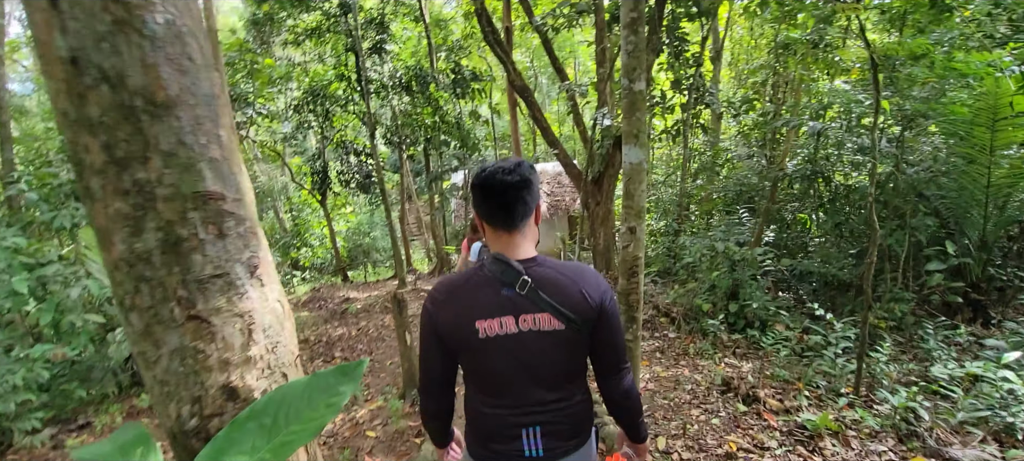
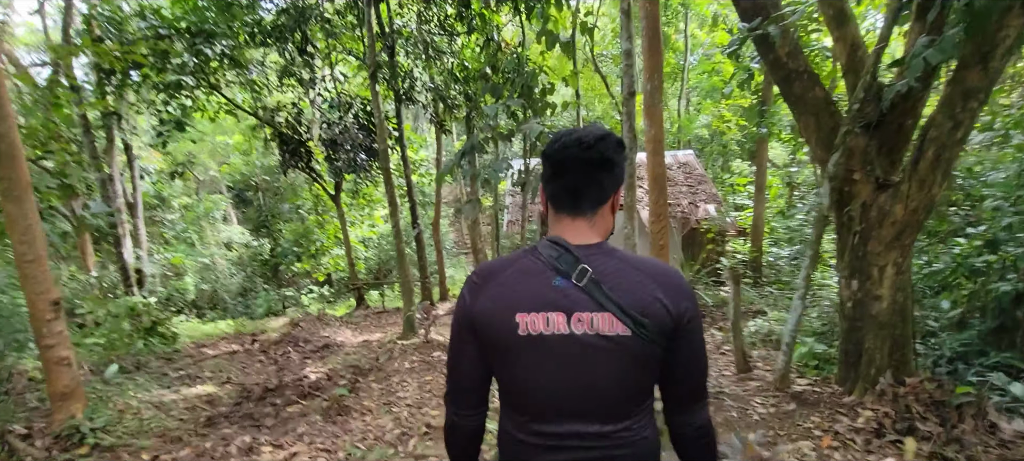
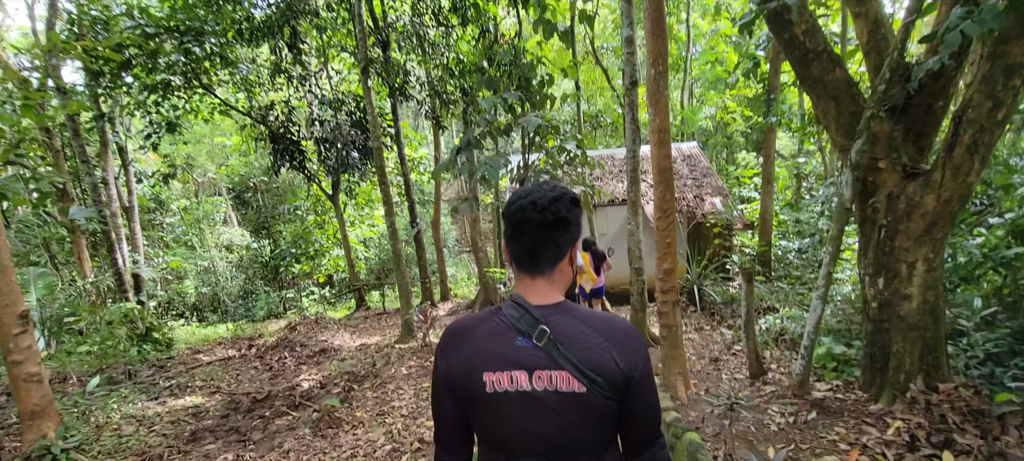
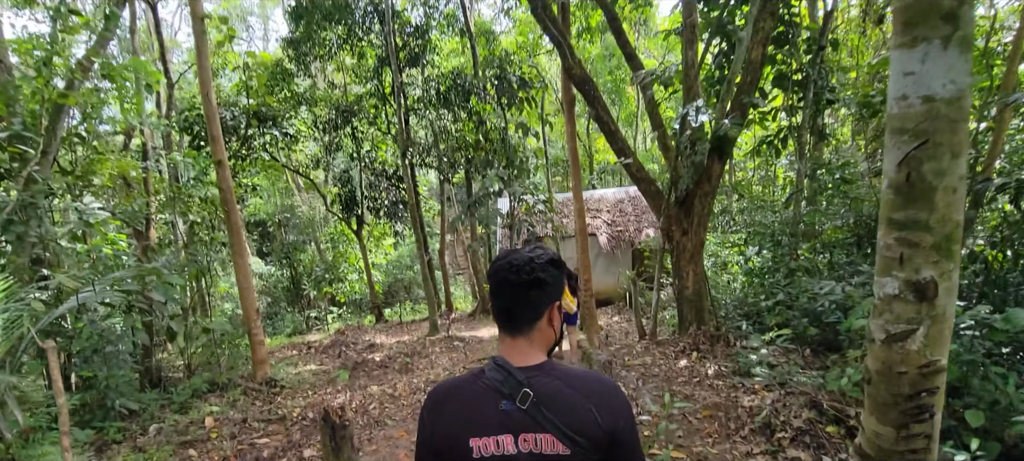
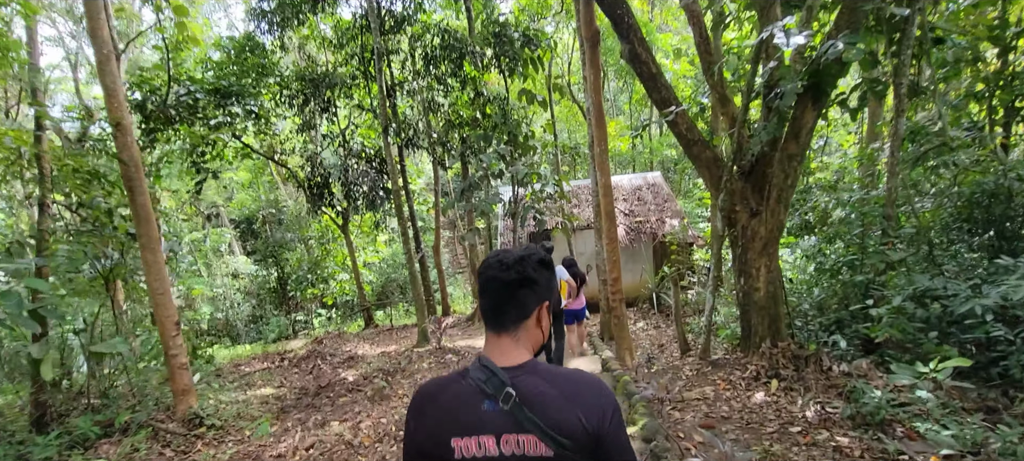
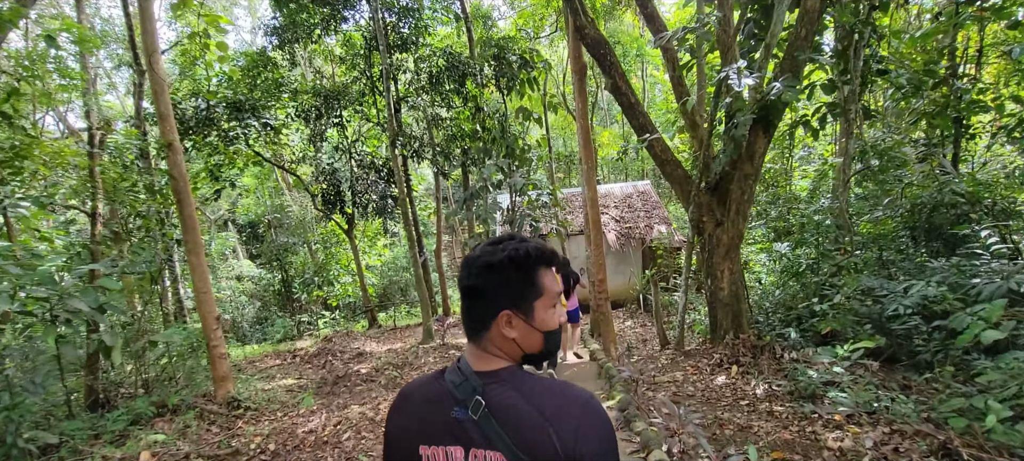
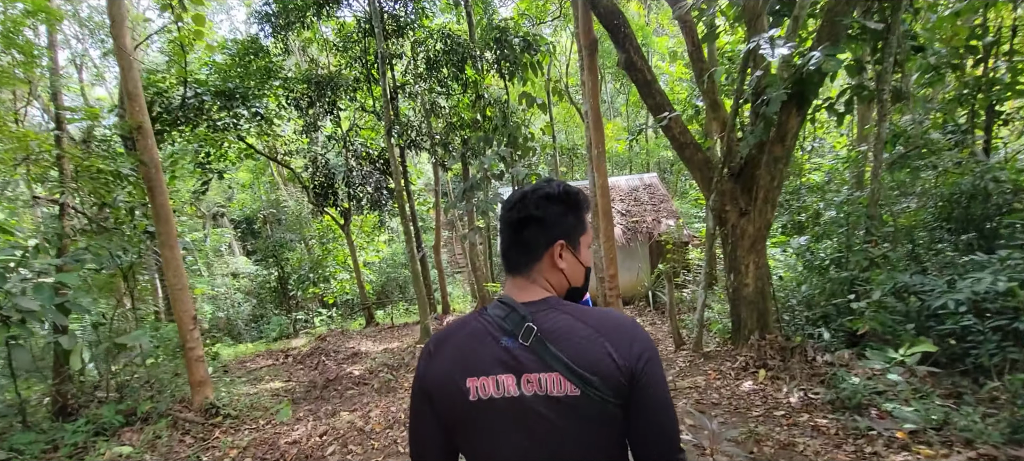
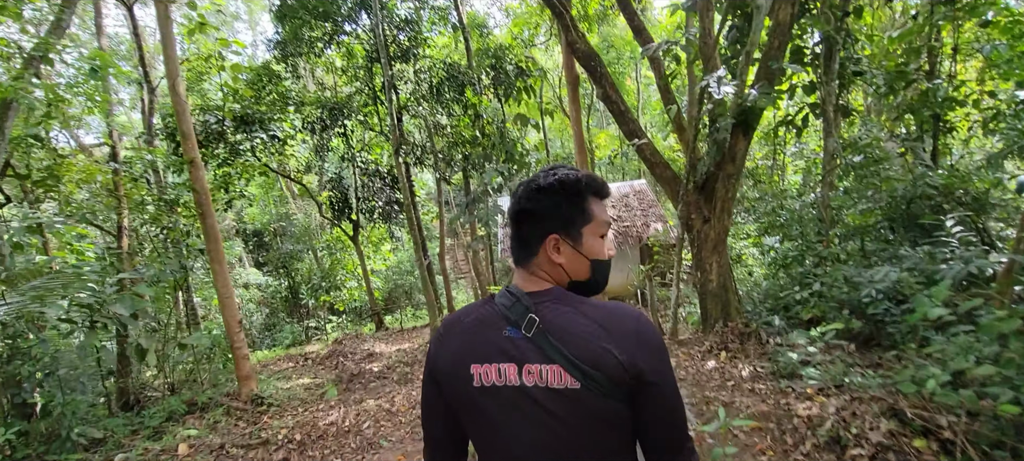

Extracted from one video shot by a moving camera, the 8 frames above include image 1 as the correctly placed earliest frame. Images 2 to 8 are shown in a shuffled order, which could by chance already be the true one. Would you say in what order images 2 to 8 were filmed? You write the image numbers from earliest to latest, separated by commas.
4, 8, 6, 7, 5, 2, 3
